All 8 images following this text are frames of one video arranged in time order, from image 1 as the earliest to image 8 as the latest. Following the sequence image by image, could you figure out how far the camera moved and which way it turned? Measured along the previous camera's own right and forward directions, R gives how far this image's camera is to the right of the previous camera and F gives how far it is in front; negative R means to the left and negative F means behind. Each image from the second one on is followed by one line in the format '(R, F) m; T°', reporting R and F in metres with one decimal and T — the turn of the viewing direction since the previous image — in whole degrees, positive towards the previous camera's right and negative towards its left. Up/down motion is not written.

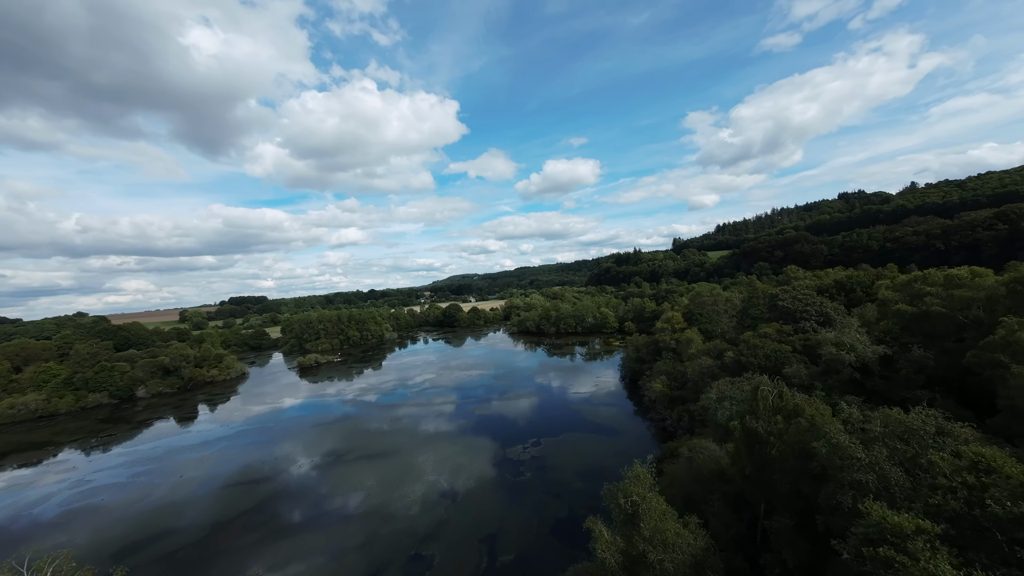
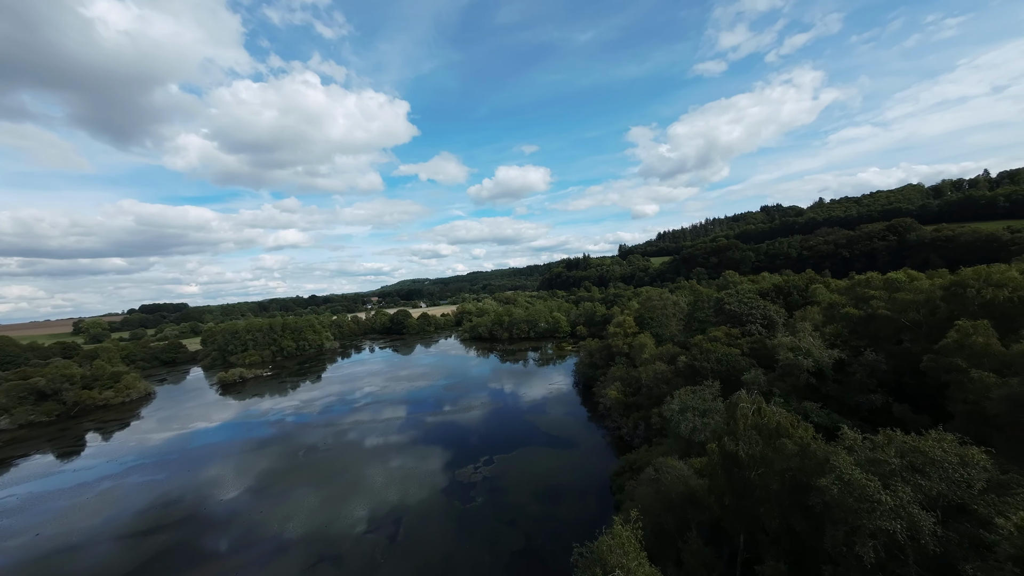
(+0.3, +2.5) m; +8°
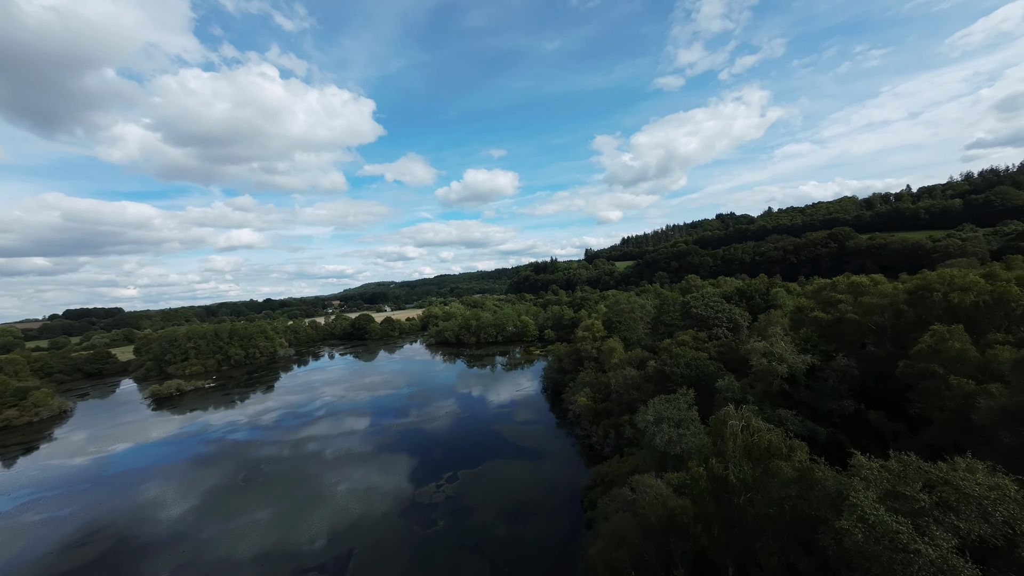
(+0.2, +1.8) m; +5°
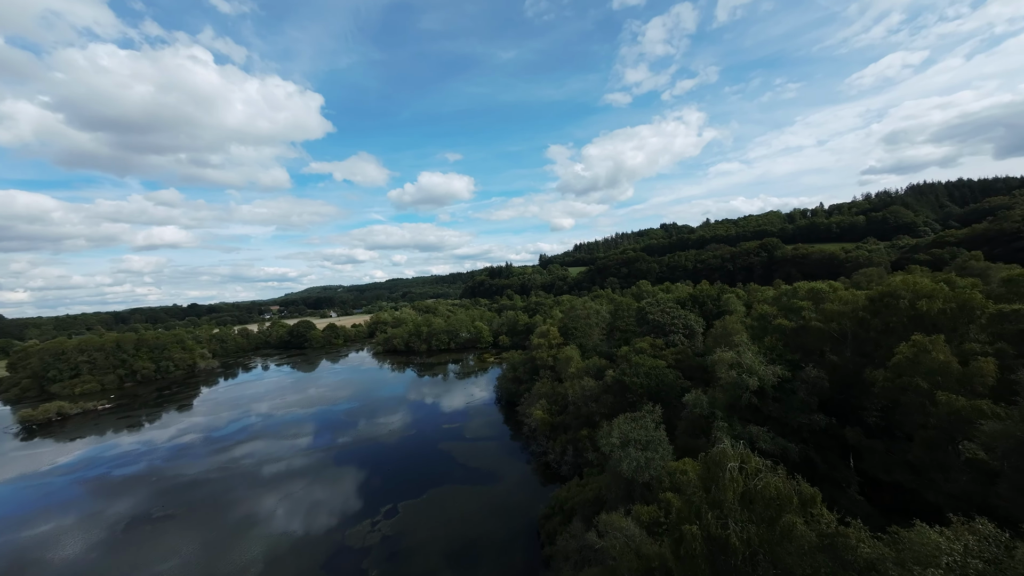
(+0.4, +2.8) m; +7°
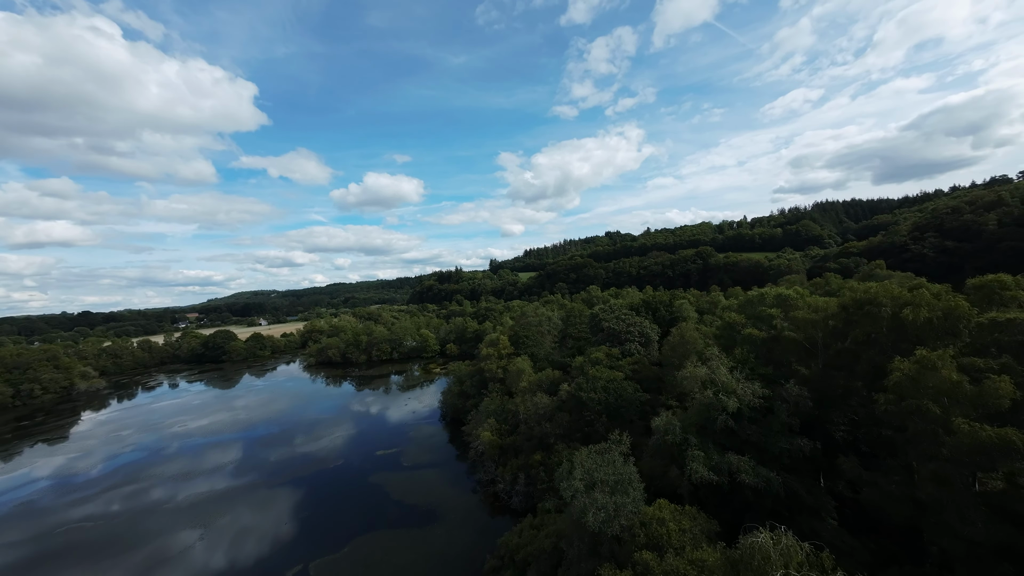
(+0.5, +3.5) m; +8°
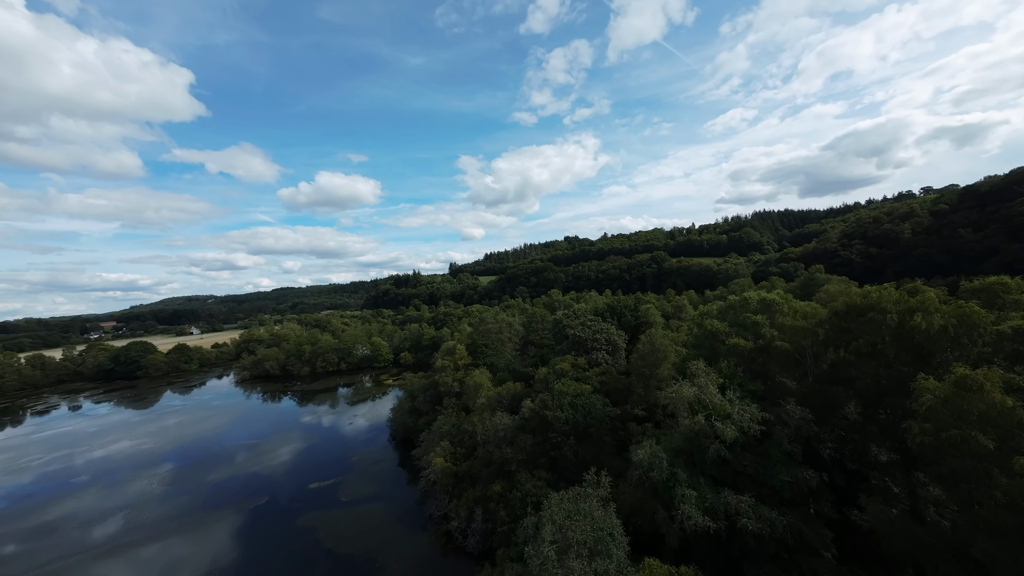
(+0.3, +3.1) m; +6°
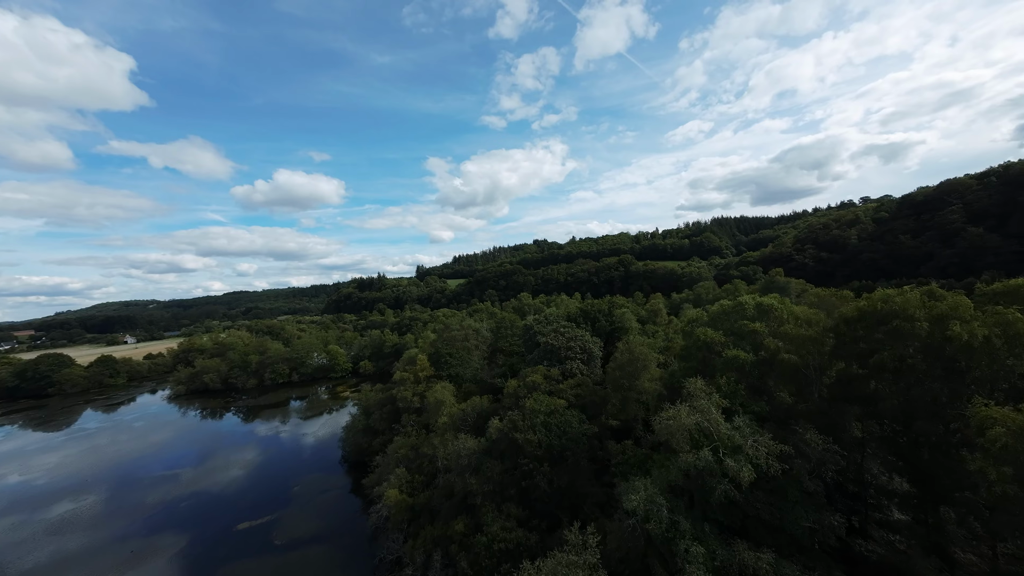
(+0.2, +2.8) m; +5°
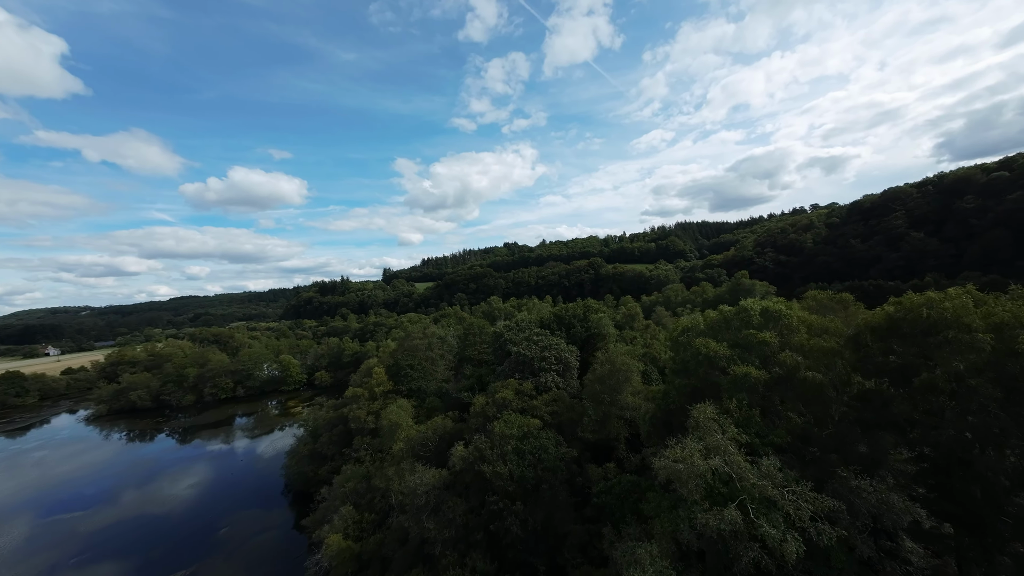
(+0.2, +2.9) m; +5°
